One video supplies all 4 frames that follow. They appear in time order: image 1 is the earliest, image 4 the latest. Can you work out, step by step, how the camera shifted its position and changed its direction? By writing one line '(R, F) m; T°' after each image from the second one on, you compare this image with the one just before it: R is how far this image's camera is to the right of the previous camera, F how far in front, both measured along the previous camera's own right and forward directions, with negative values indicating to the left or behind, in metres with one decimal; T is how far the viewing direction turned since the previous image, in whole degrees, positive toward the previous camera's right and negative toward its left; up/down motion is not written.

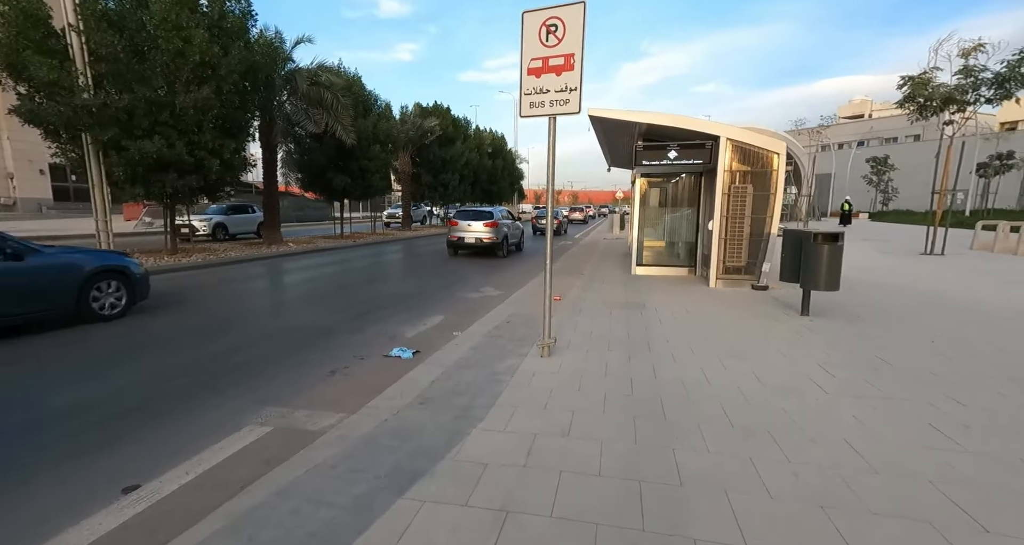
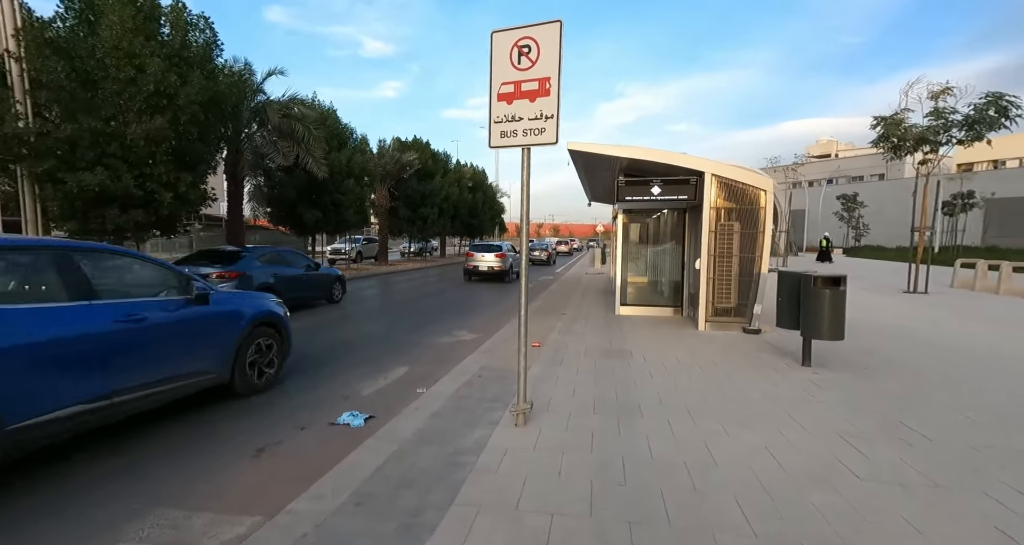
(+0.1, +0.7) m; +2°
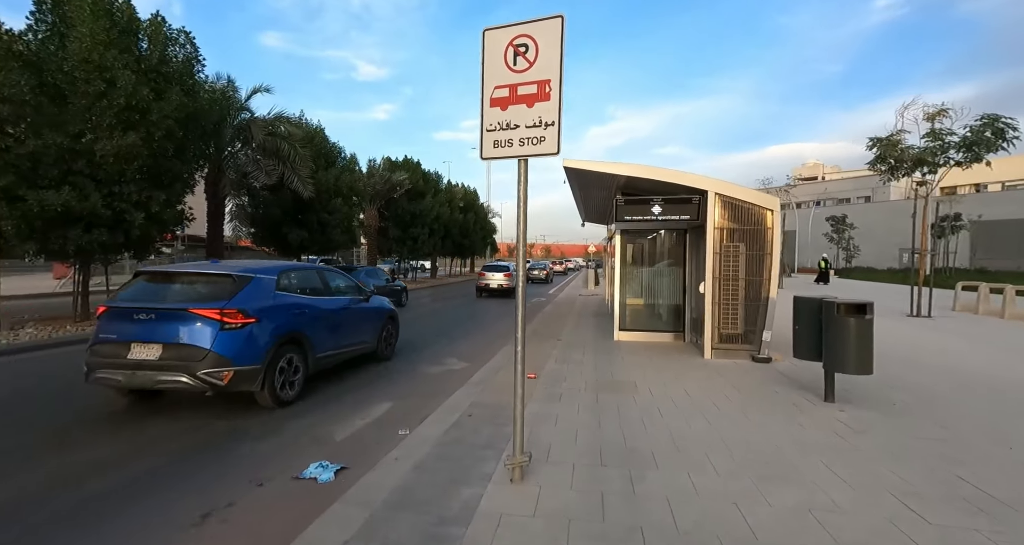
(0.0, +0.6) m; +1°
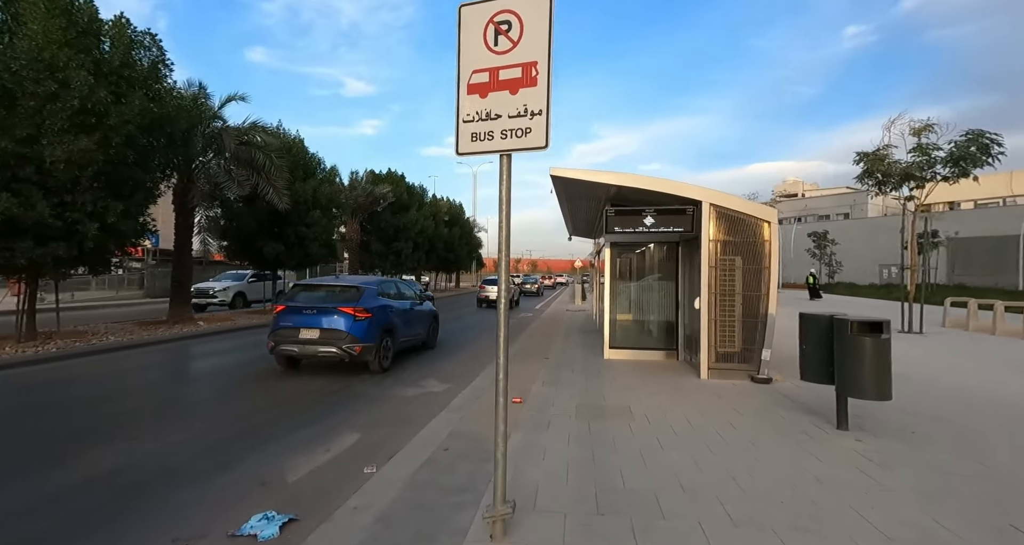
(0.0, +0.6) m; +2°
